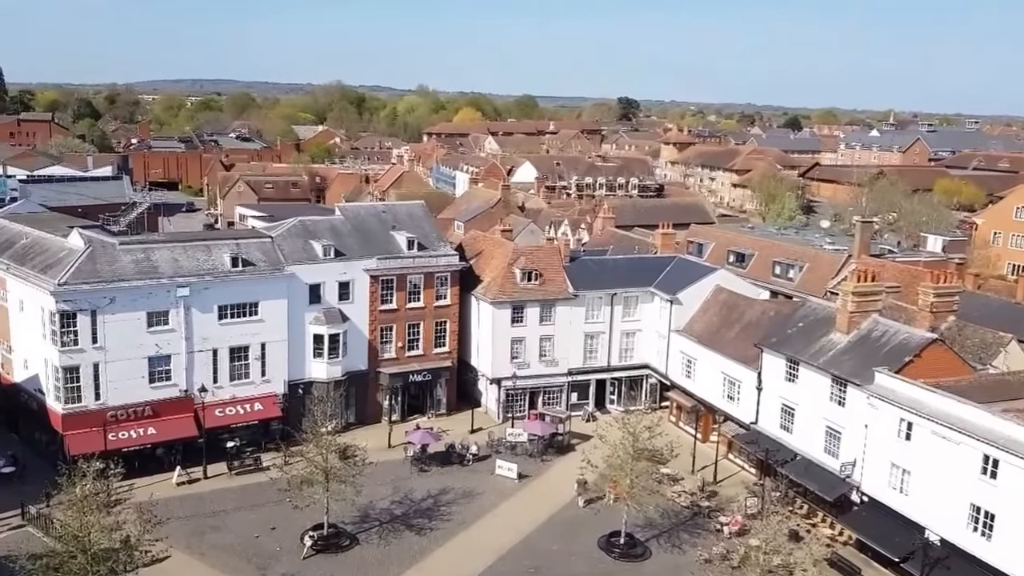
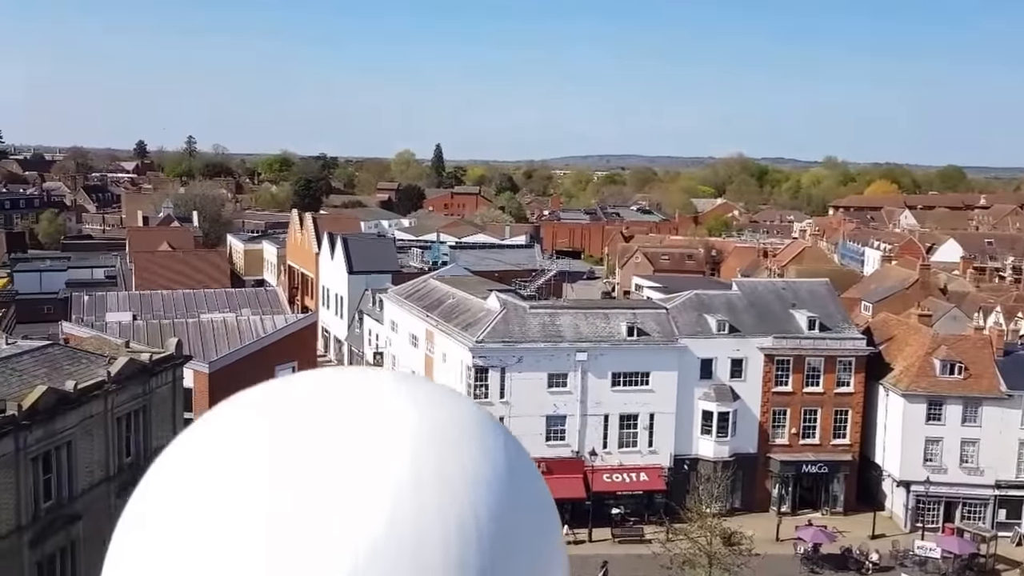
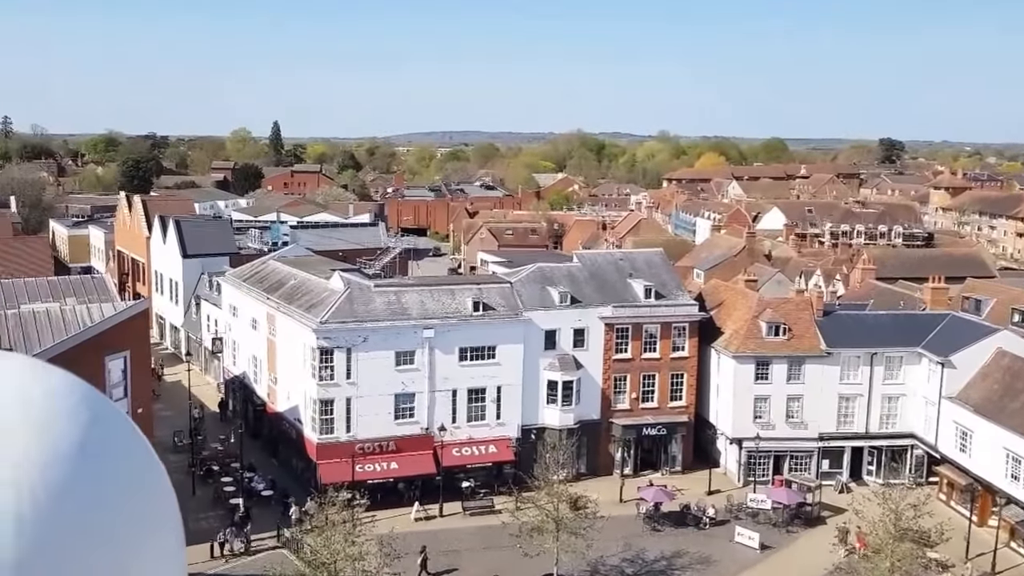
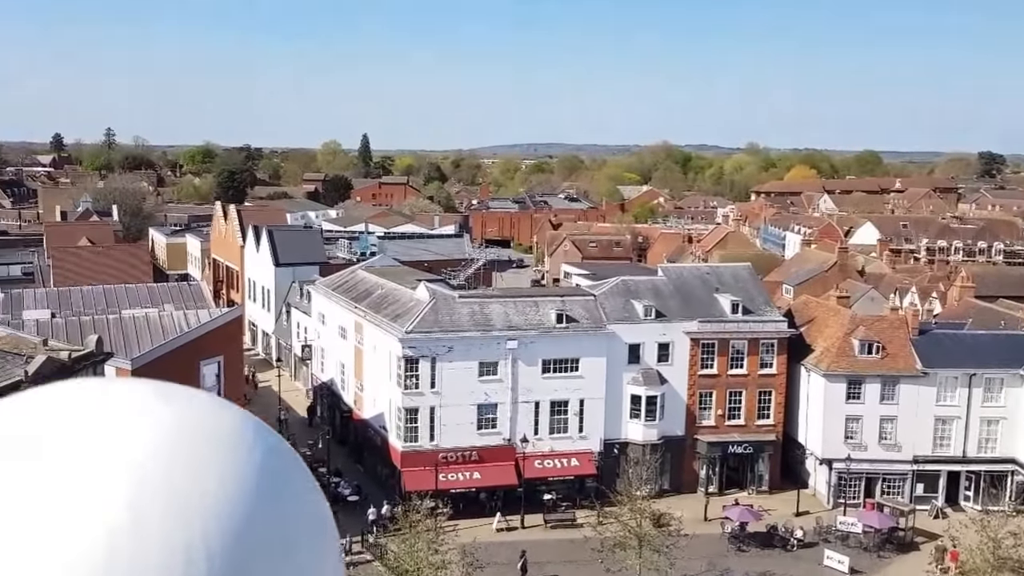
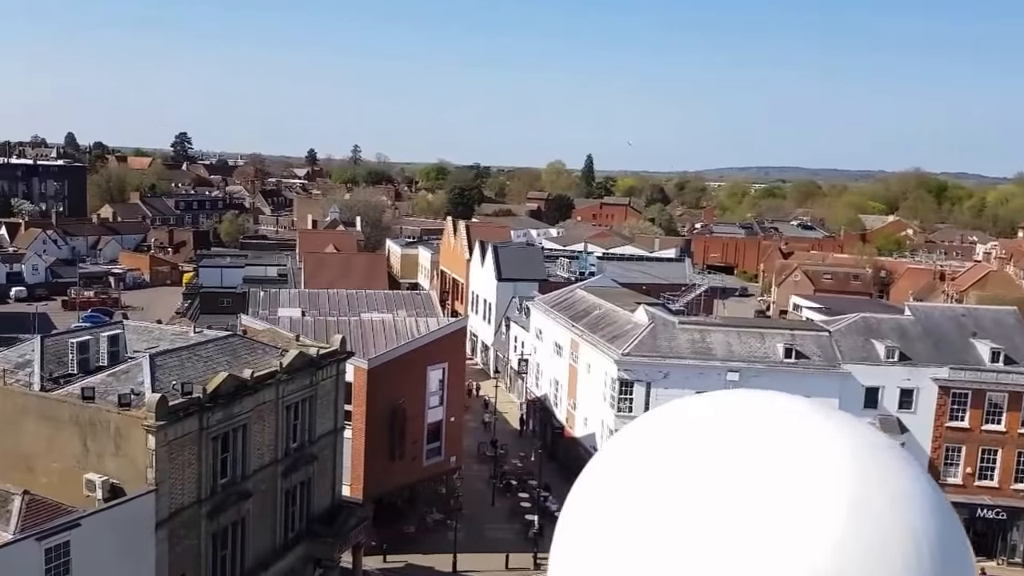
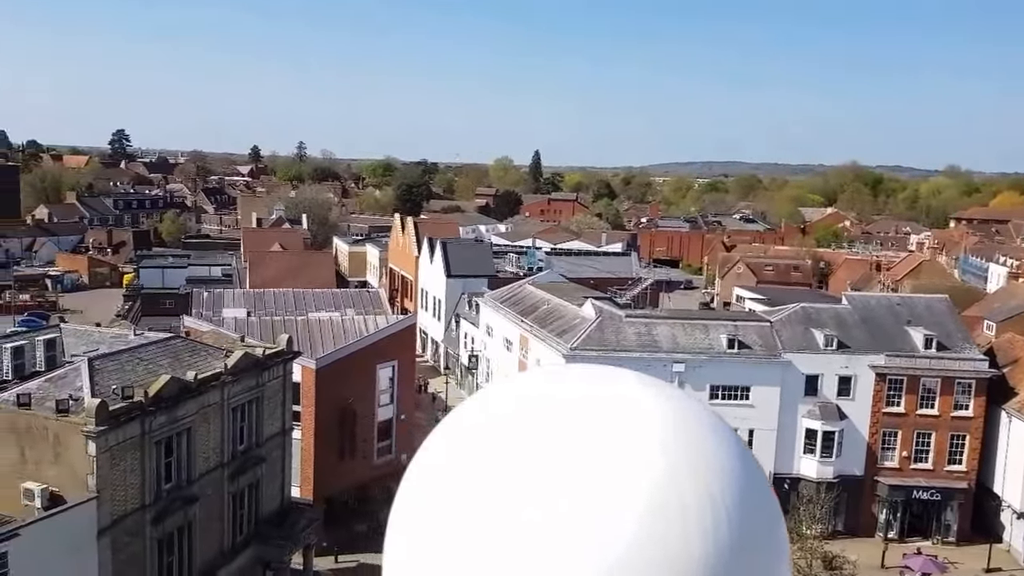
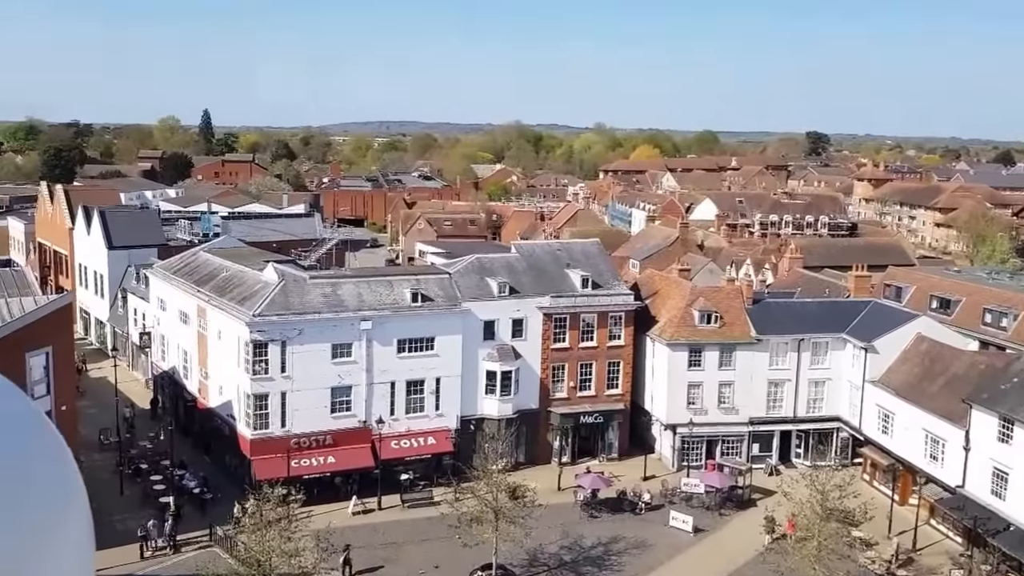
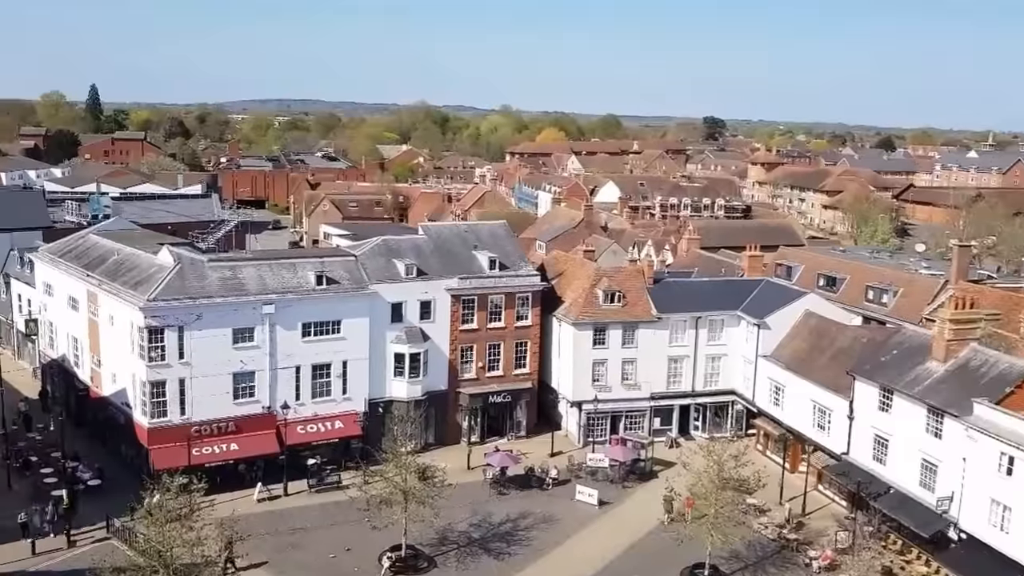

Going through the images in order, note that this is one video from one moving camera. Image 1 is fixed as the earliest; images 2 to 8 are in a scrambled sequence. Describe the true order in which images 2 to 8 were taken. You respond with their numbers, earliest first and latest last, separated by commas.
8, 7, 3, 4, 2, 6, 5
